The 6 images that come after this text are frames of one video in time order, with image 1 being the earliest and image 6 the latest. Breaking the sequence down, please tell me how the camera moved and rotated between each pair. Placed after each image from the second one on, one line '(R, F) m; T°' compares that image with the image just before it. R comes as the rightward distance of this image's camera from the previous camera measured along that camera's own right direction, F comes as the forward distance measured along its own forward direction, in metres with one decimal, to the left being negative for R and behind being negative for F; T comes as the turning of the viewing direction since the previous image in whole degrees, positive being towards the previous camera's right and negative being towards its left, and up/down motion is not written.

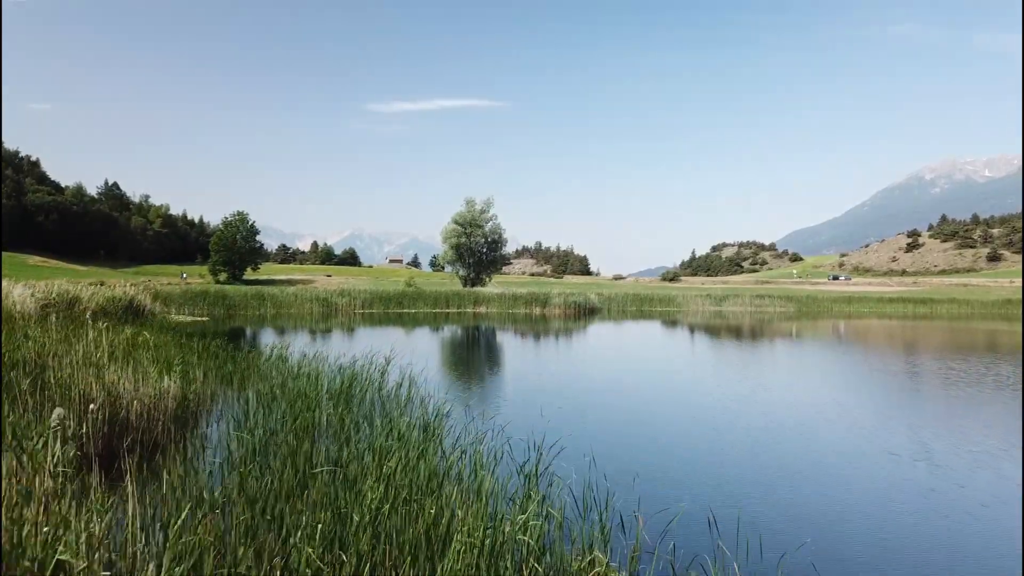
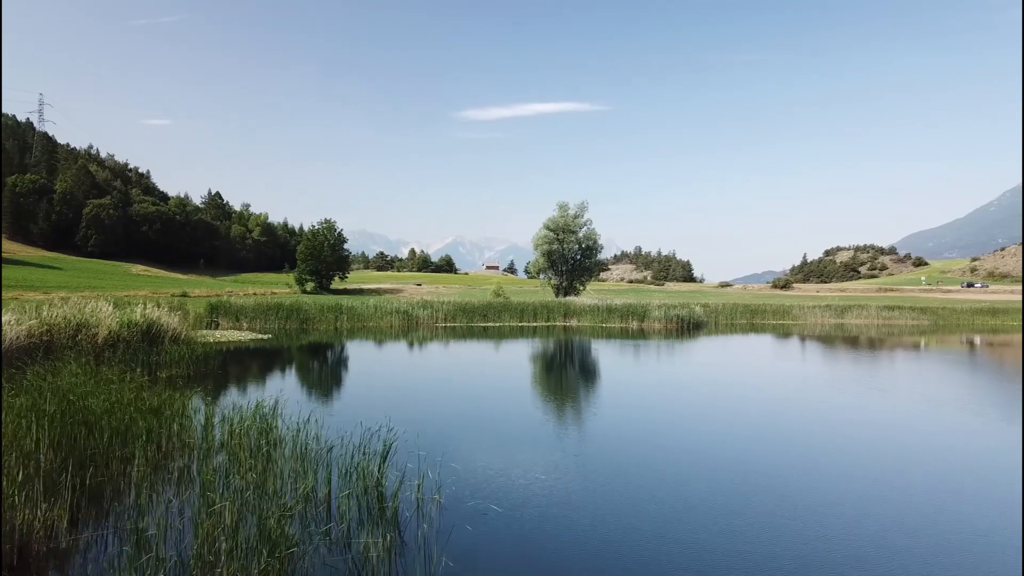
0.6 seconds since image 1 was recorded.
(-0.2, +3.7) m; -8°
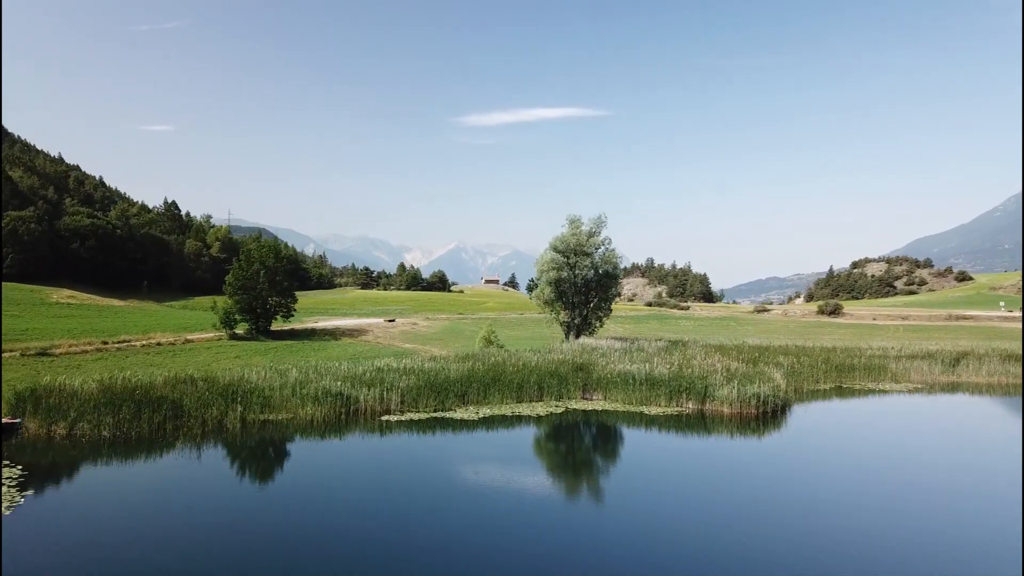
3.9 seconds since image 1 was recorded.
(+0.4, +11.3) m; 0°
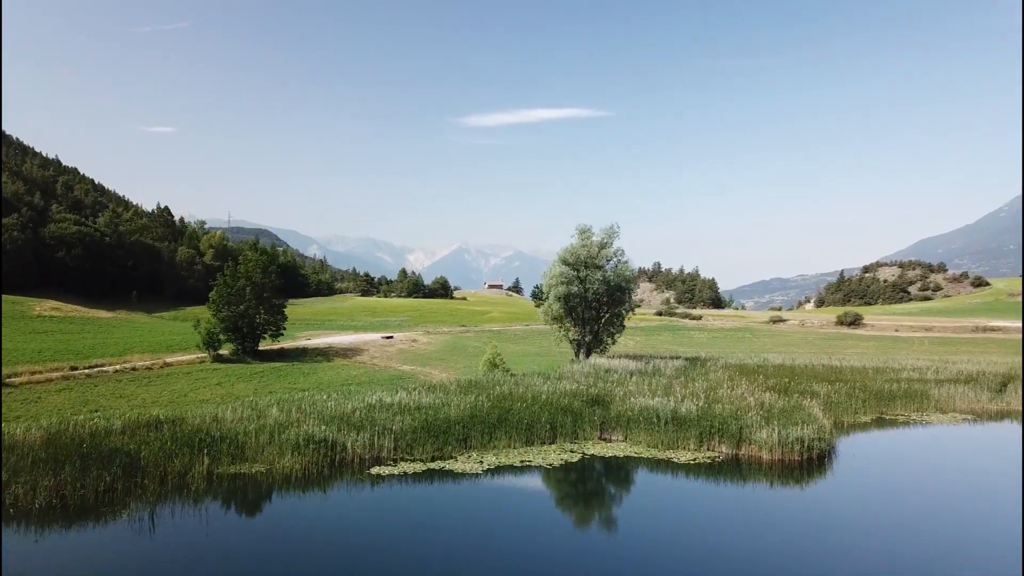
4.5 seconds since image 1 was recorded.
(-0.2, +2.7) m; 0°
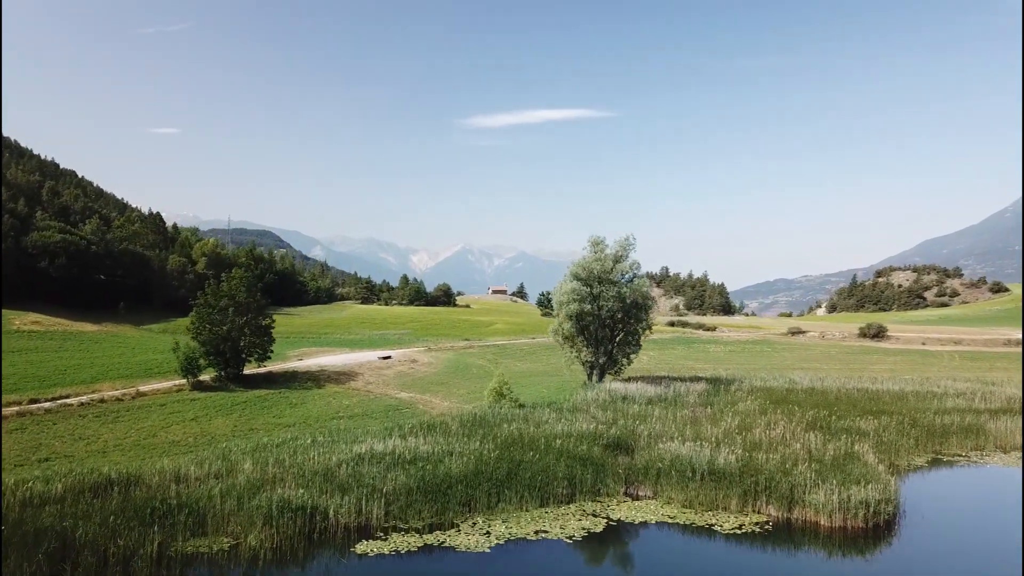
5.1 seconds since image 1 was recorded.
(-0.3, +2.9) m; 0°
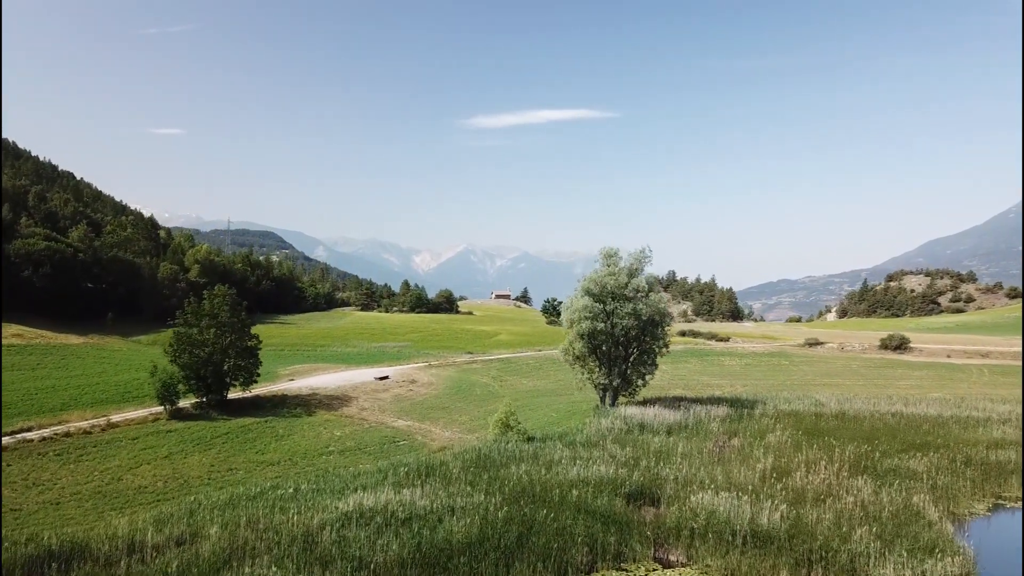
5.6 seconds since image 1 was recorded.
(-0.2, +2.5) m; 0°
